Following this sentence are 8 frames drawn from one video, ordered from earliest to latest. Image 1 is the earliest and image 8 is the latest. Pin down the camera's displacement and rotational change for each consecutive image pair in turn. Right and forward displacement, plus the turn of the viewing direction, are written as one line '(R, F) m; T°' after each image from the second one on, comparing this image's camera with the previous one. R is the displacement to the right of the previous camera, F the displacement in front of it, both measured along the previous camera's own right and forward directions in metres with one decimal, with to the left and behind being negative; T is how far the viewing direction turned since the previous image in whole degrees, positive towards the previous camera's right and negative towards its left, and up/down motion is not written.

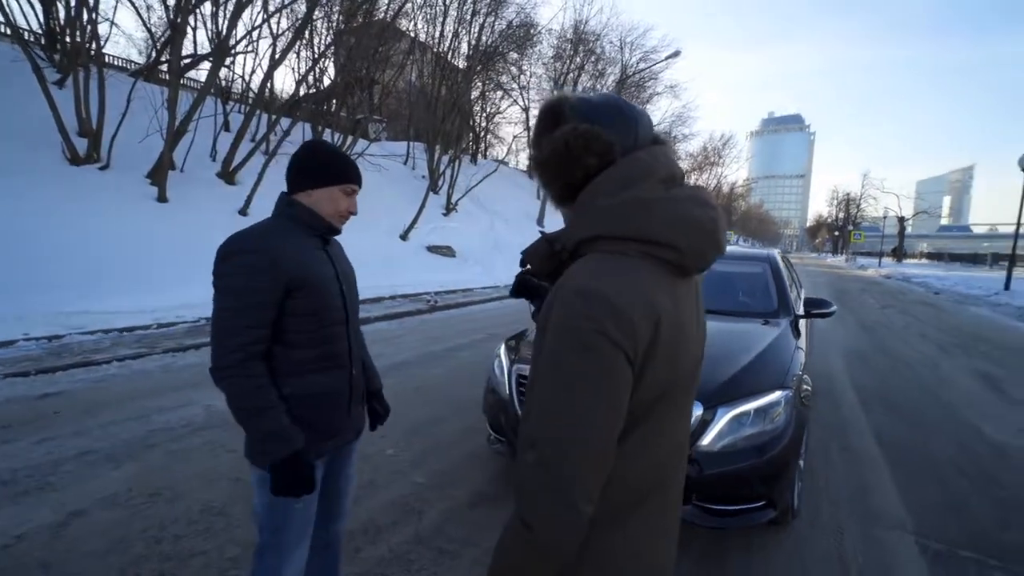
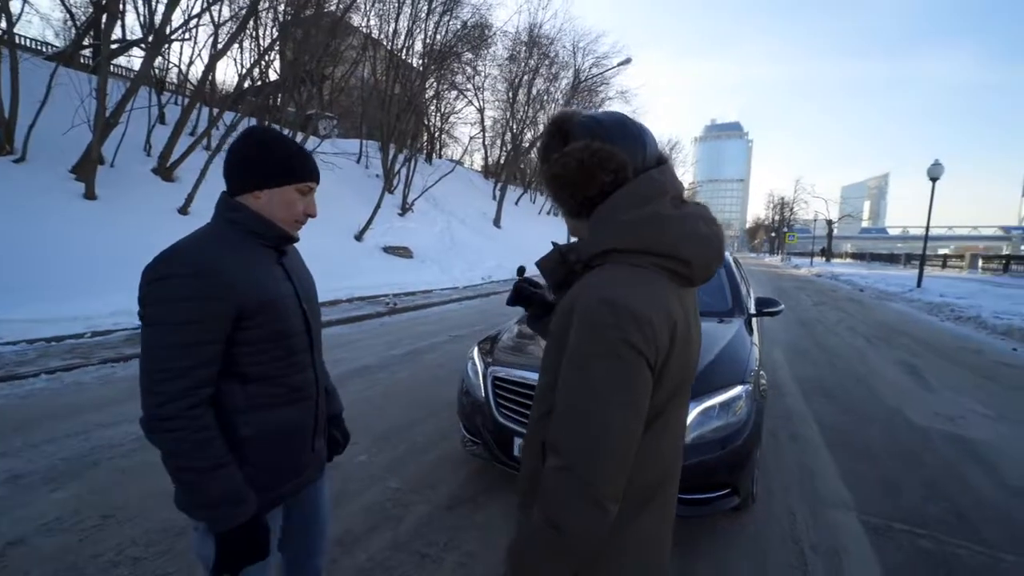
(-0.2, -0.1) m; +6°
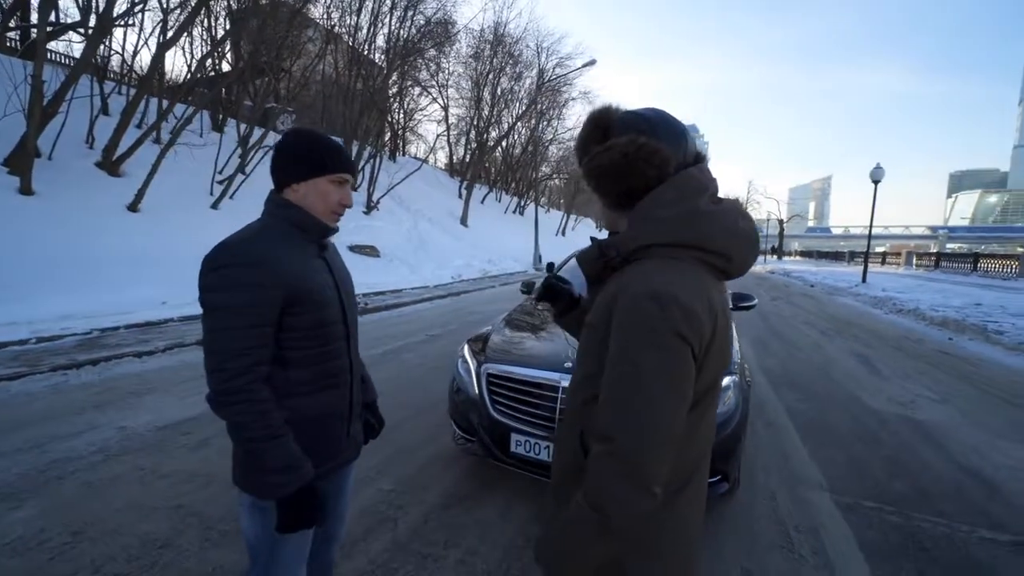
(-0.3, 0.0) m; +6°
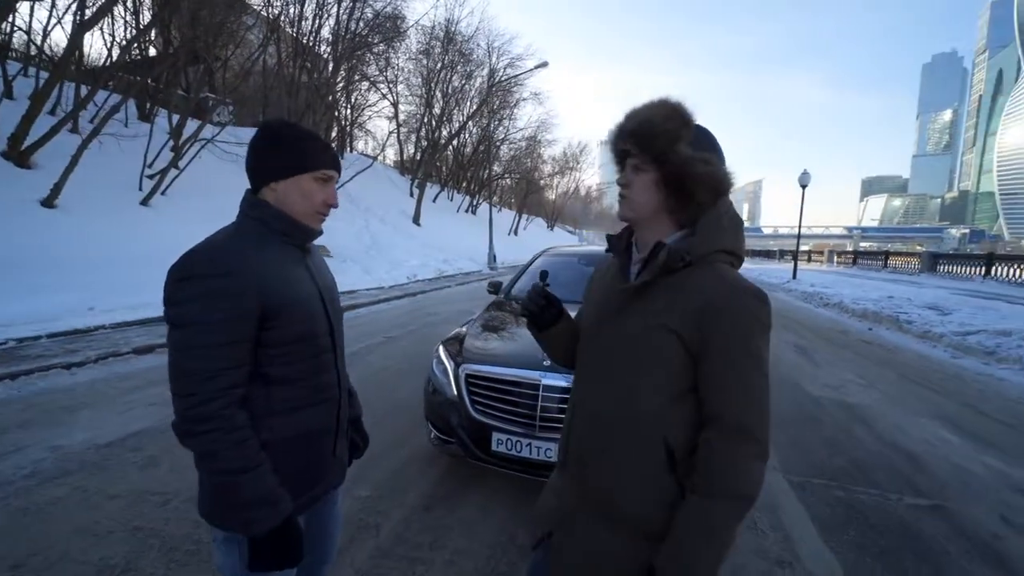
(-0.4, 0.0) m; +8°
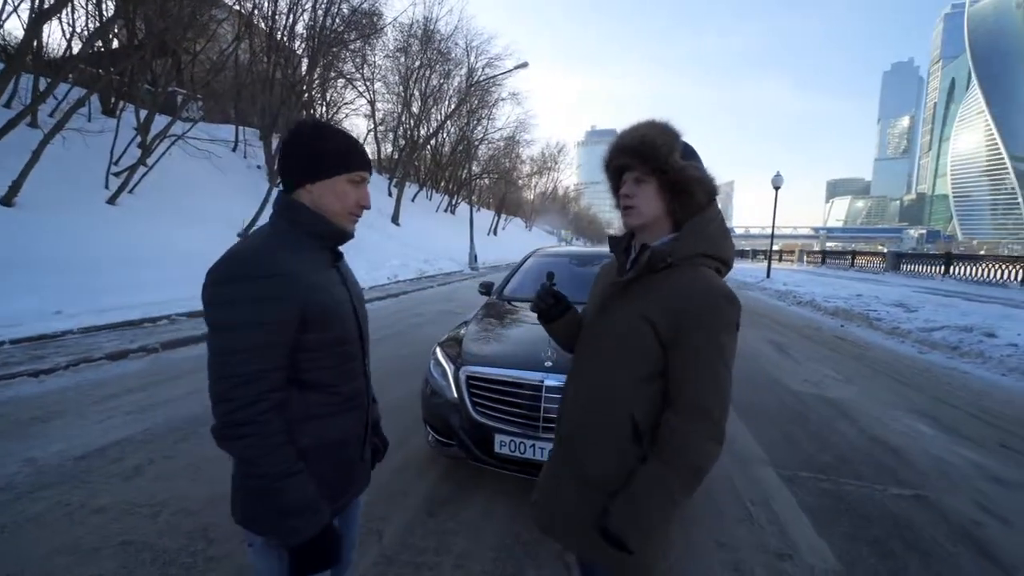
(-0.2, 0.0) m; +4°
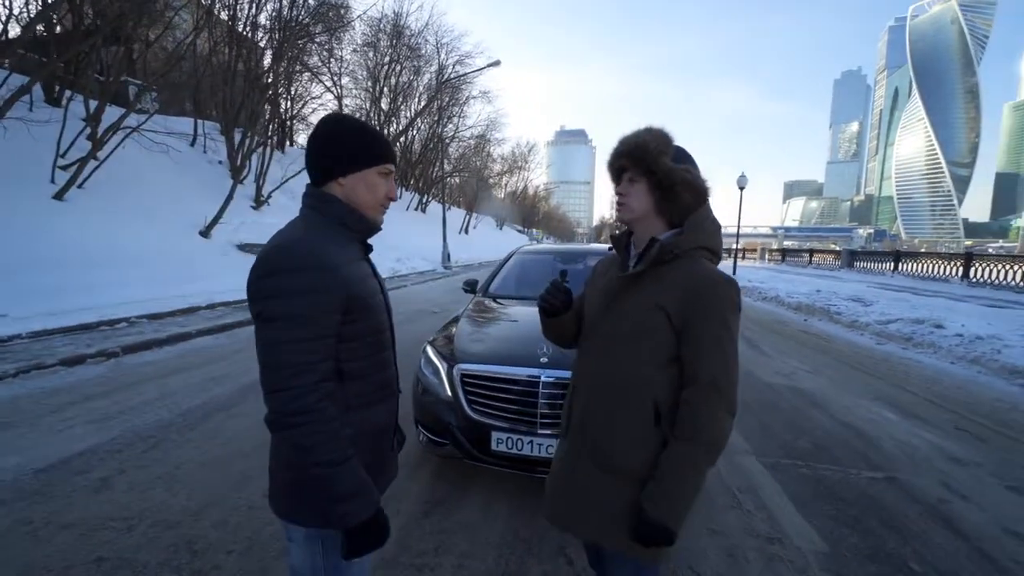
(-0.3, 0.0) m; +5°
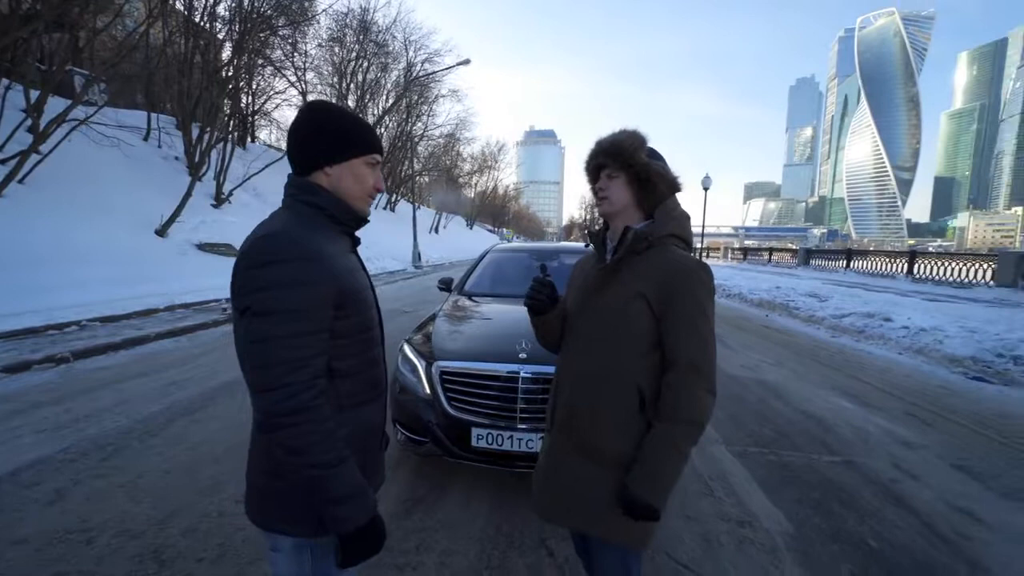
(-0.2, 0.0) m; +4°
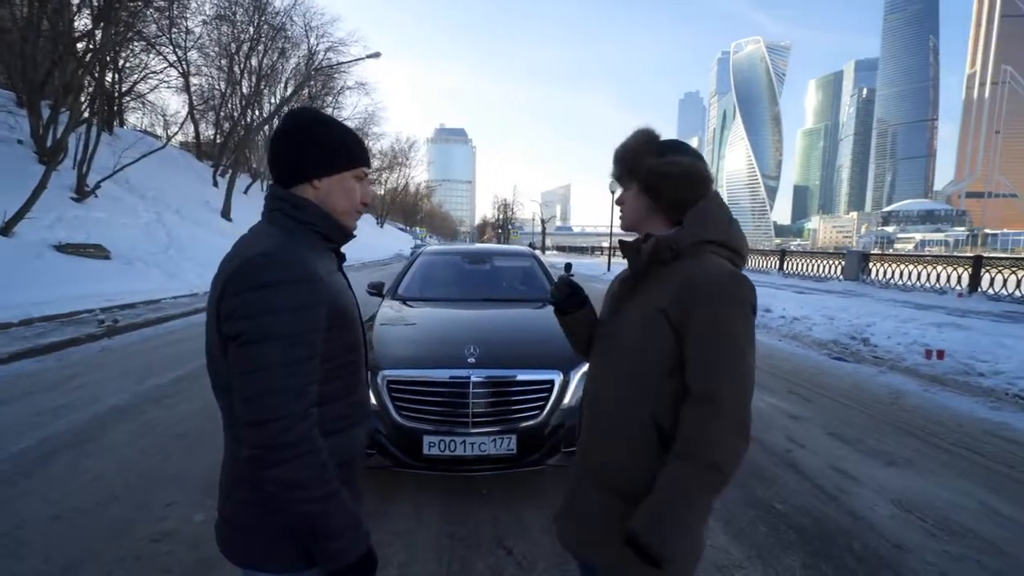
(-0.5, +0.2) m; +13°
